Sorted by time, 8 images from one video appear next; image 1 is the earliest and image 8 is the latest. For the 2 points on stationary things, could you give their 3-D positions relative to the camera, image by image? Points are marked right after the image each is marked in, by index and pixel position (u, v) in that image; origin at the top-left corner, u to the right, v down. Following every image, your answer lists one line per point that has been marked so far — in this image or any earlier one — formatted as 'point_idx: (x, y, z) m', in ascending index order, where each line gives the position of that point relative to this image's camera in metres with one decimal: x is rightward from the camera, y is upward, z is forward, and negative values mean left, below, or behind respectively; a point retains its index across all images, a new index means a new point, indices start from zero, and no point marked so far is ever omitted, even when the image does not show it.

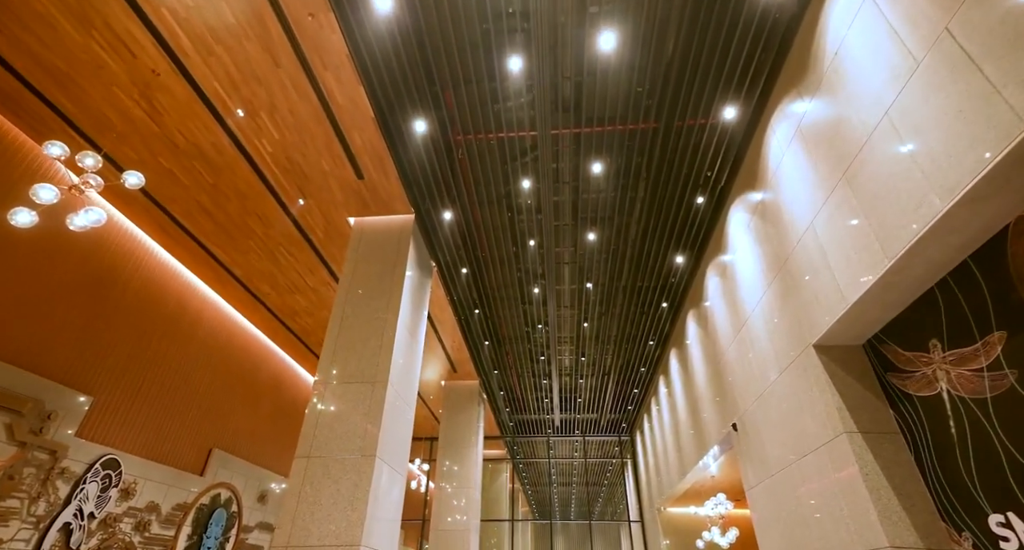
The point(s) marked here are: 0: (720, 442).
0: (+2.7, -2.2, +6.5) m
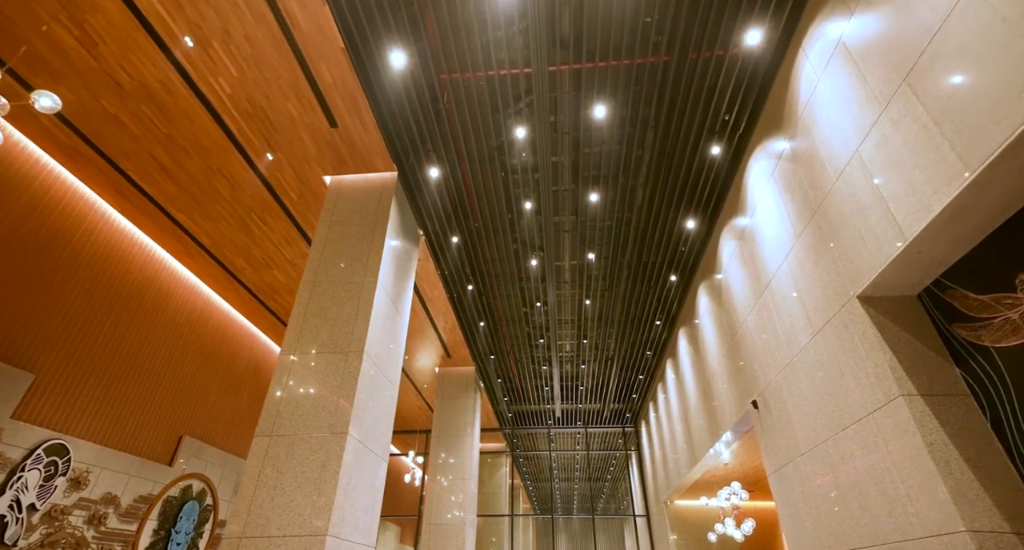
0: (+2.7, -1.8, +5.9) m
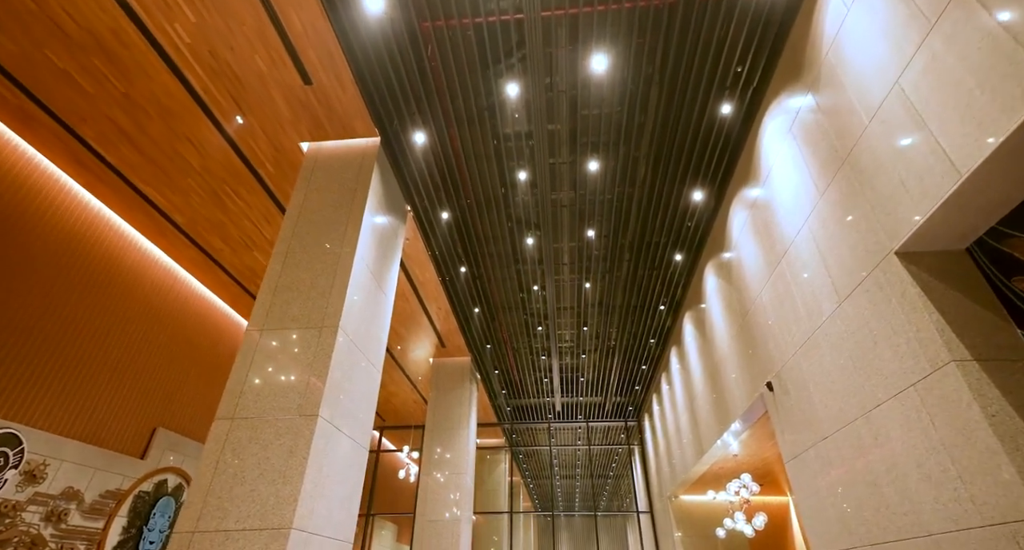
0: (+2.6, -1.5, +5.5) m
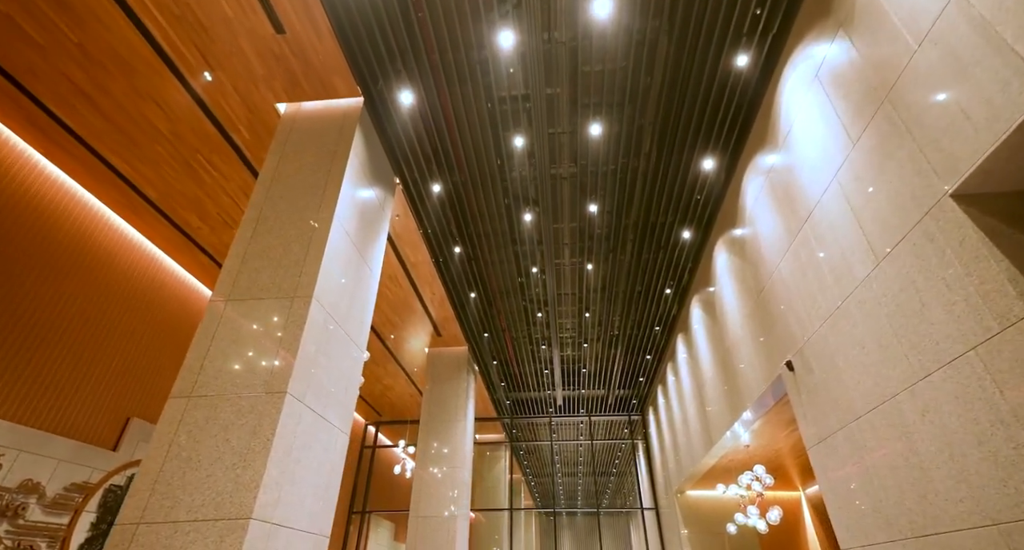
0: (+2.6, -1.2, +5.0) m
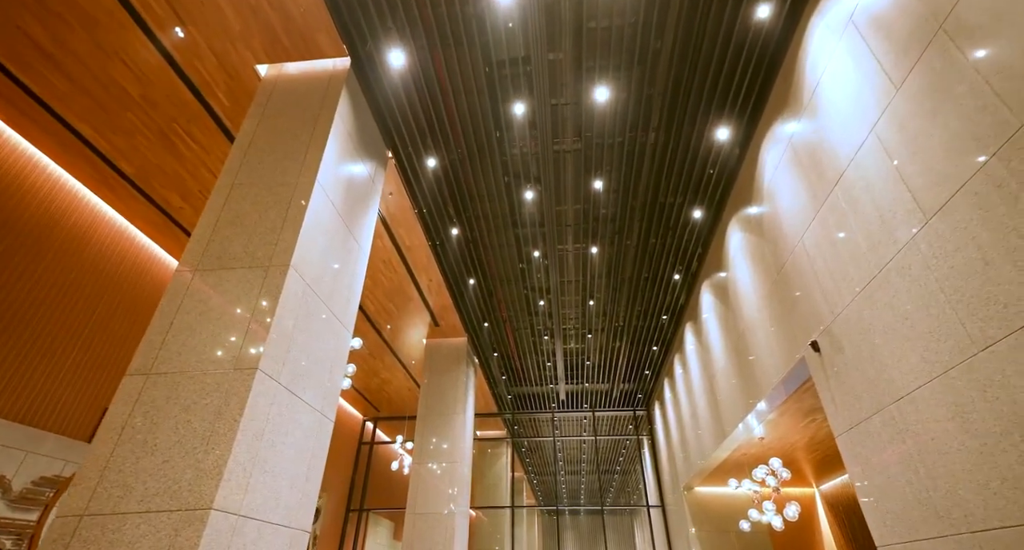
0: (+2.6, -1.0, +4.7) m
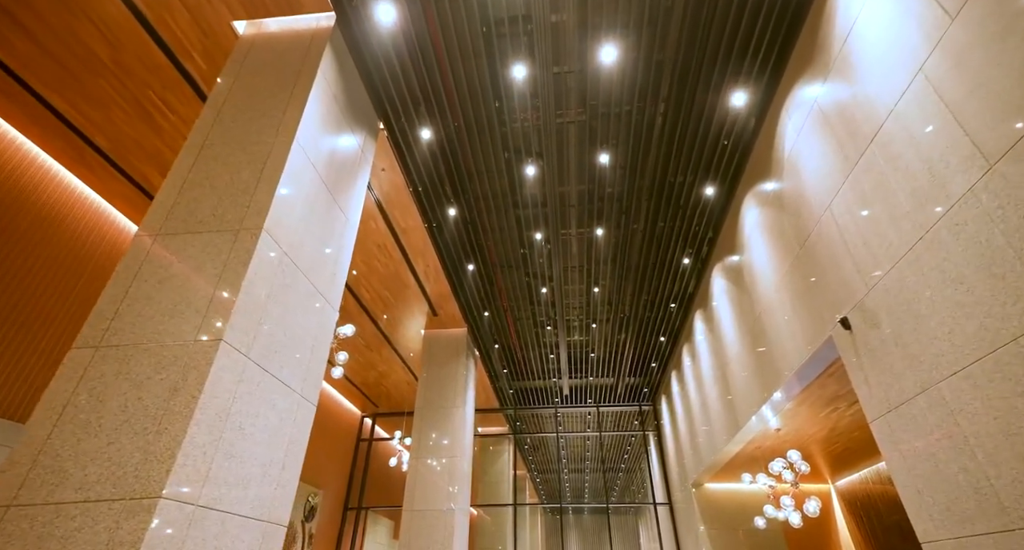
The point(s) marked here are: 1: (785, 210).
0: (+2.6, -0.8, +4.3) m
1: (+2.5, +0.6, +4.6) m
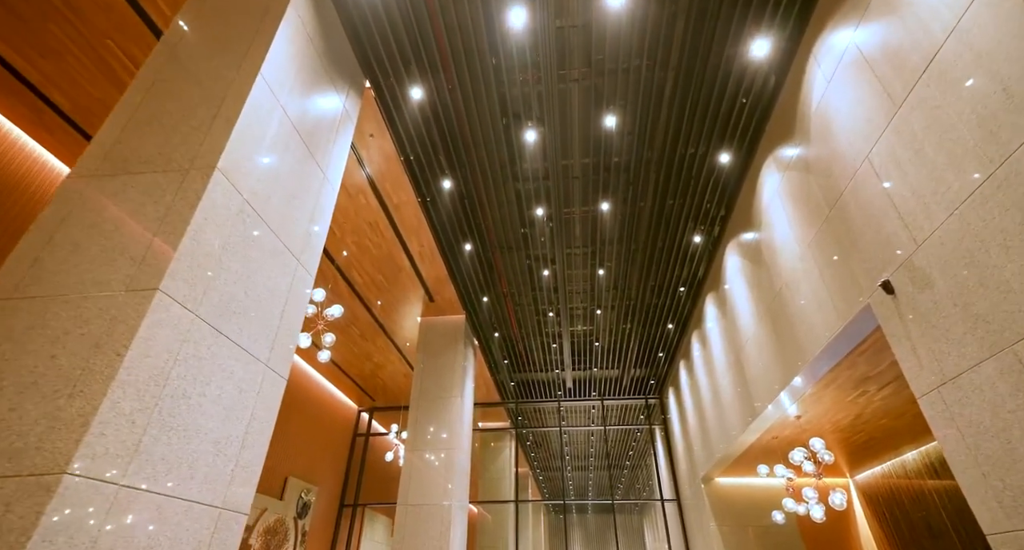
0: (+2.6, -0.5, +3.9) m
1: (+2.5, +0.9, +4.2) m
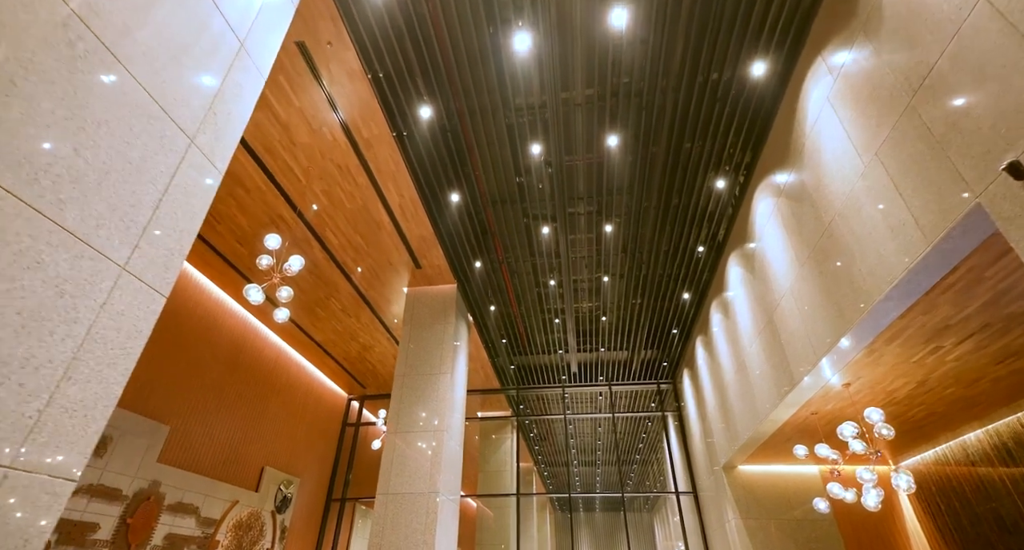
0: (+2.5, +0.1, +3.0) m
1: (+2.4, +1.4, +3.2) m
